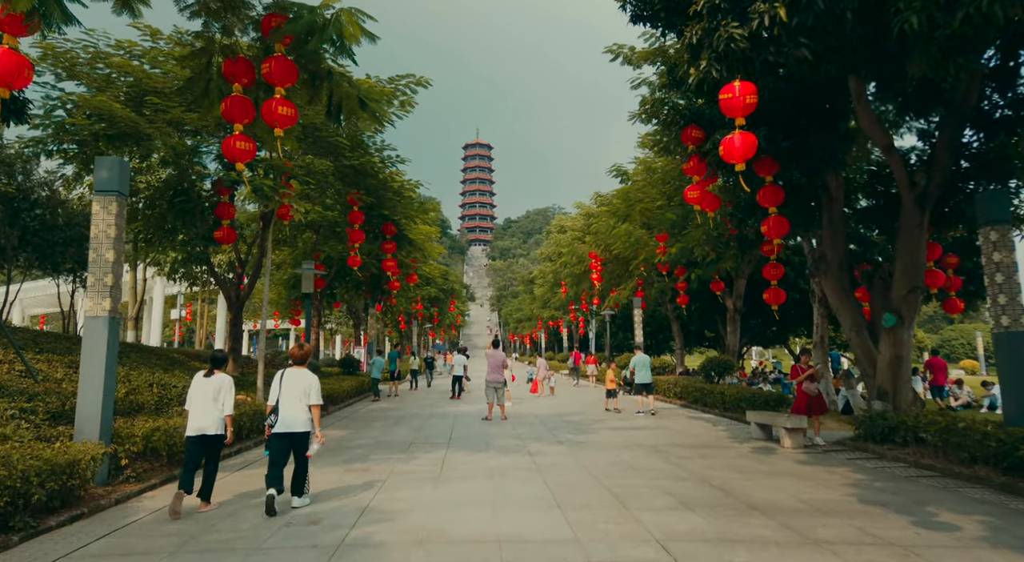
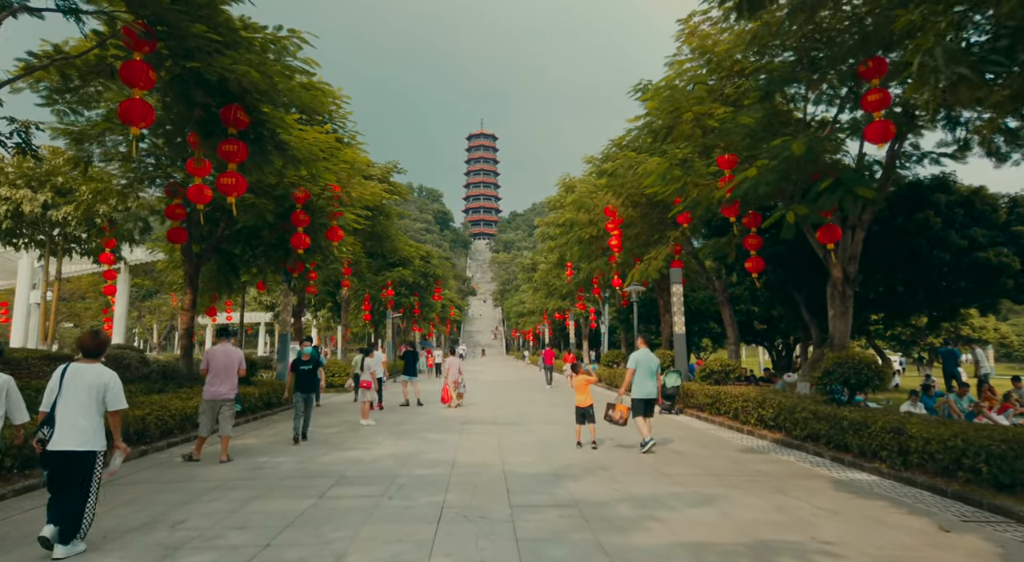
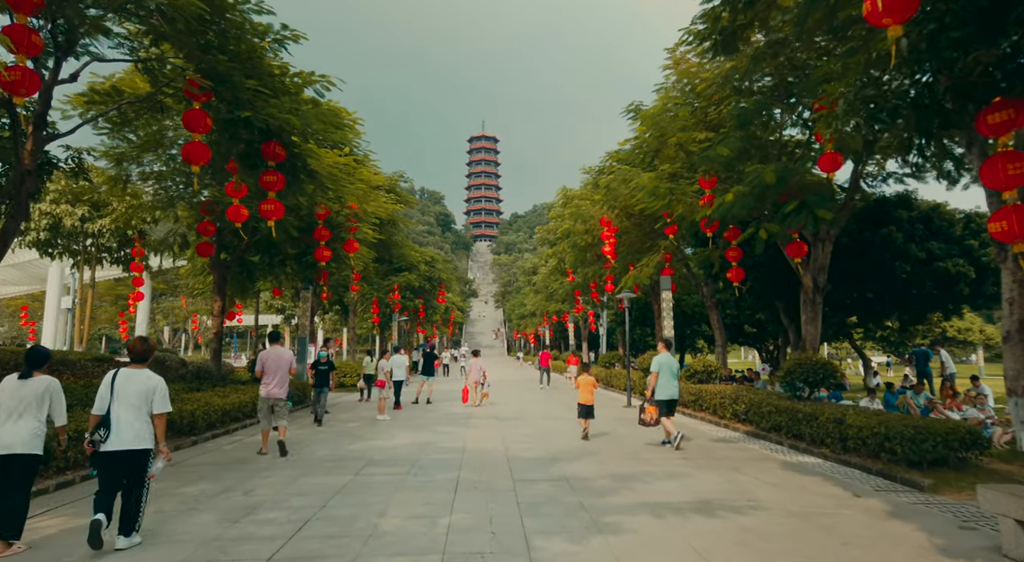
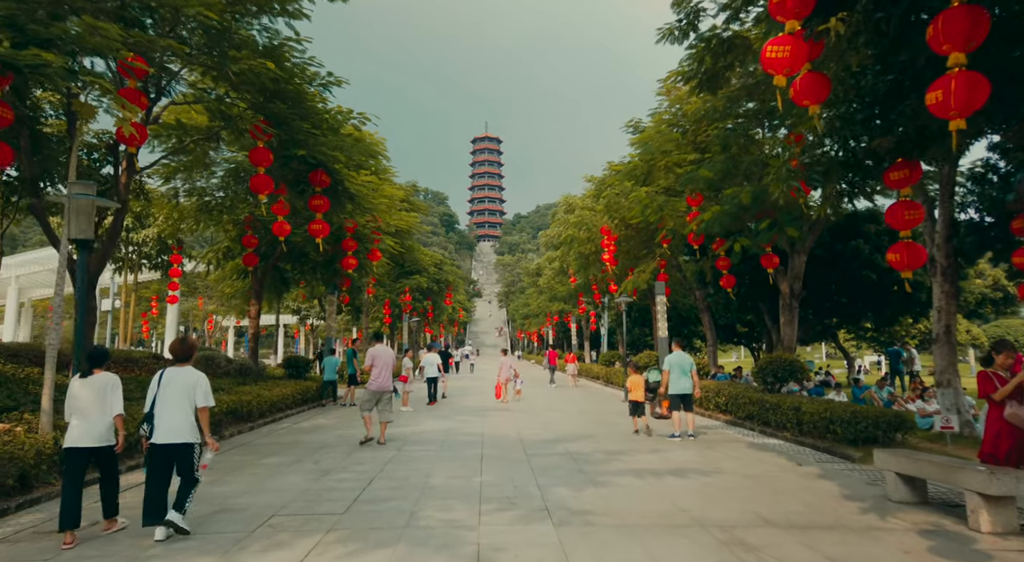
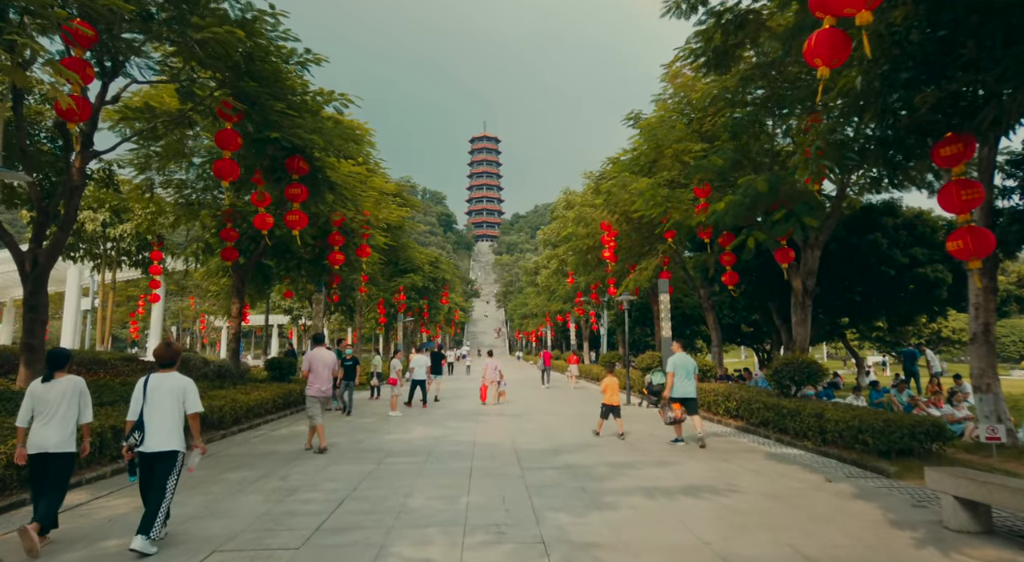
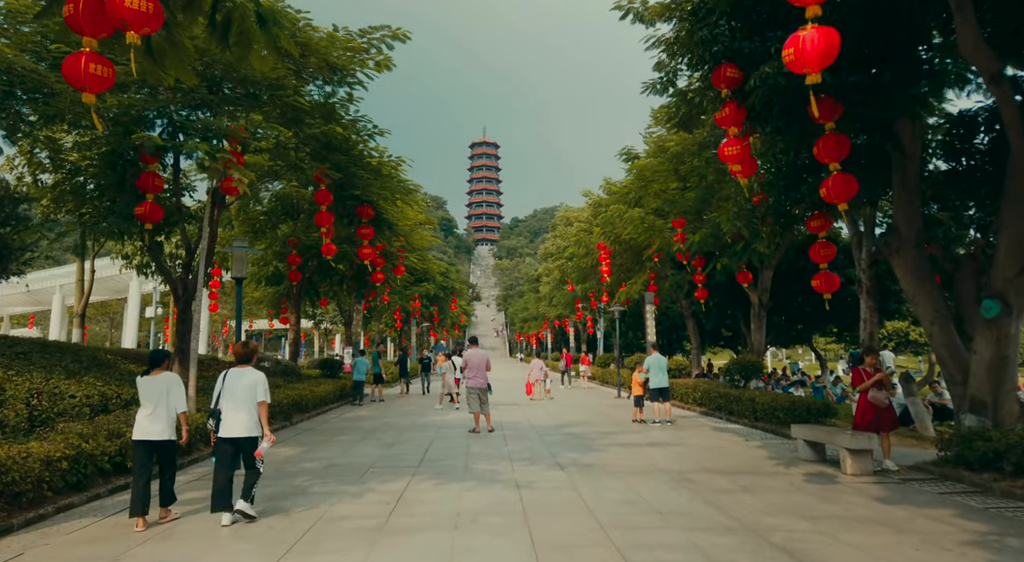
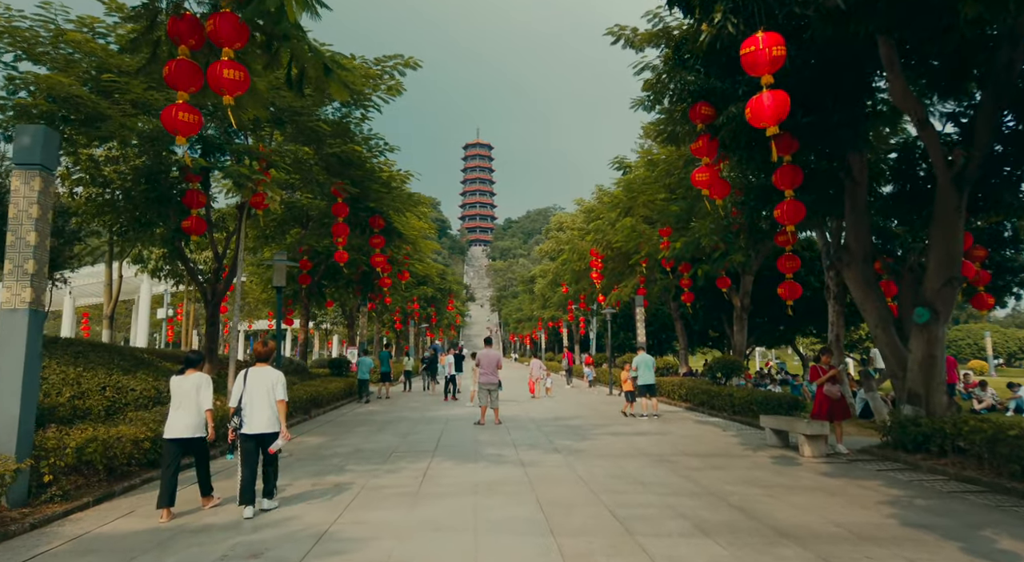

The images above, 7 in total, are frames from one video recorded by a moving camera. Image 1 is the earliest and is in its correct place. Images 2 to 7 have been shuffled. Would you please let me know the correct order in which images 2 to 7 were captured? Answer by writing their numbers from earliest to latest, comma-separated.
7, 6, 4, 5, 3, 2
